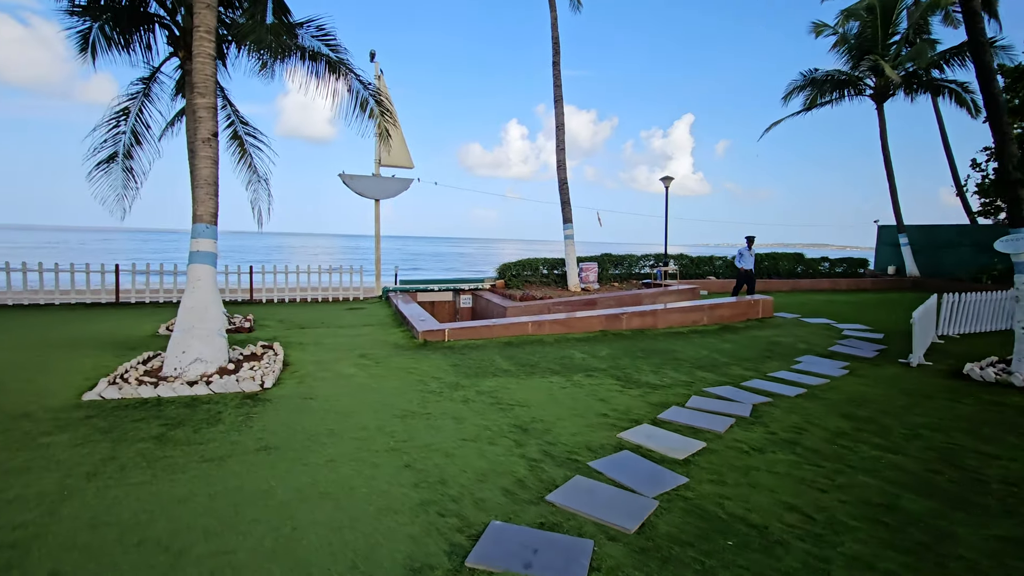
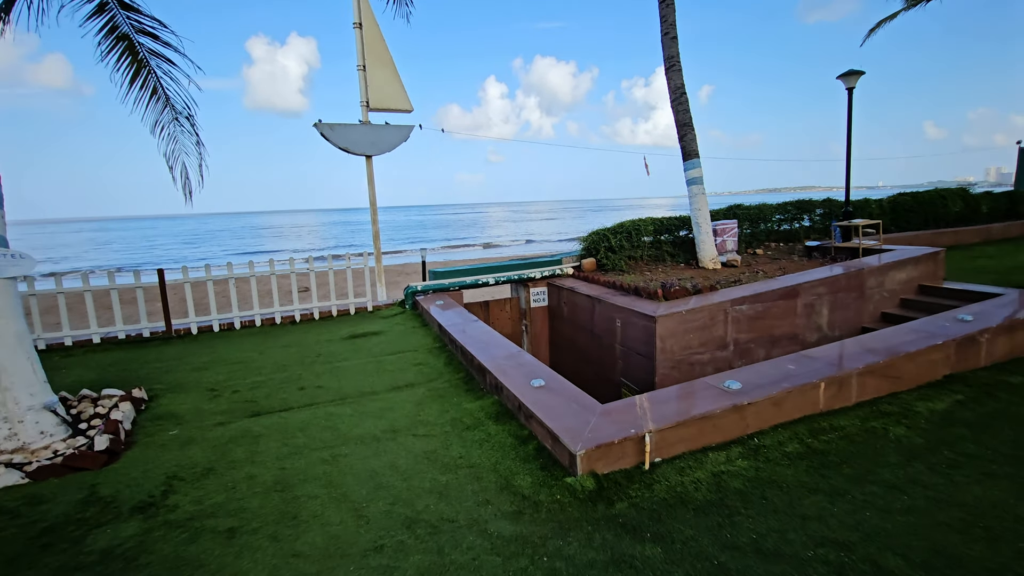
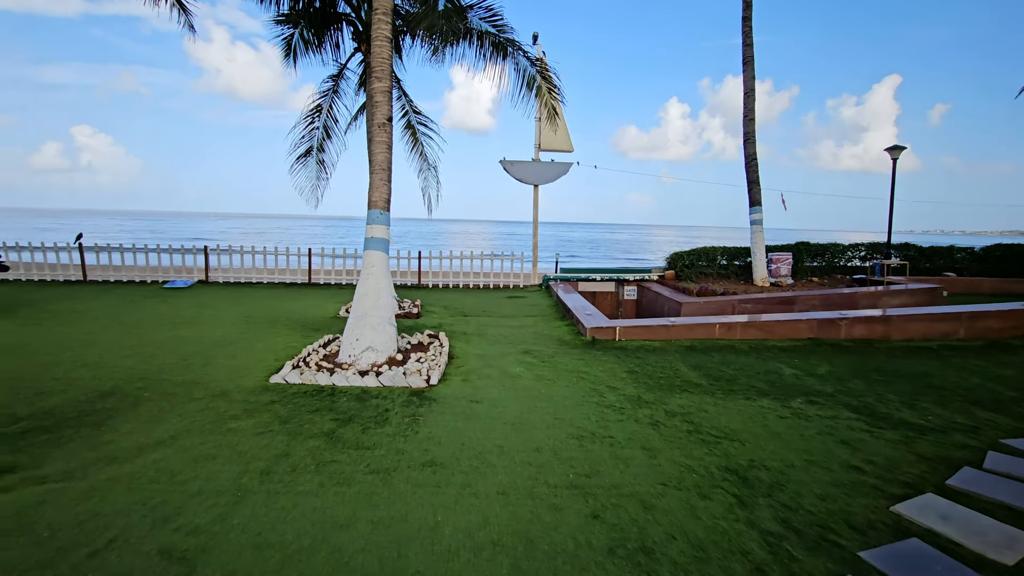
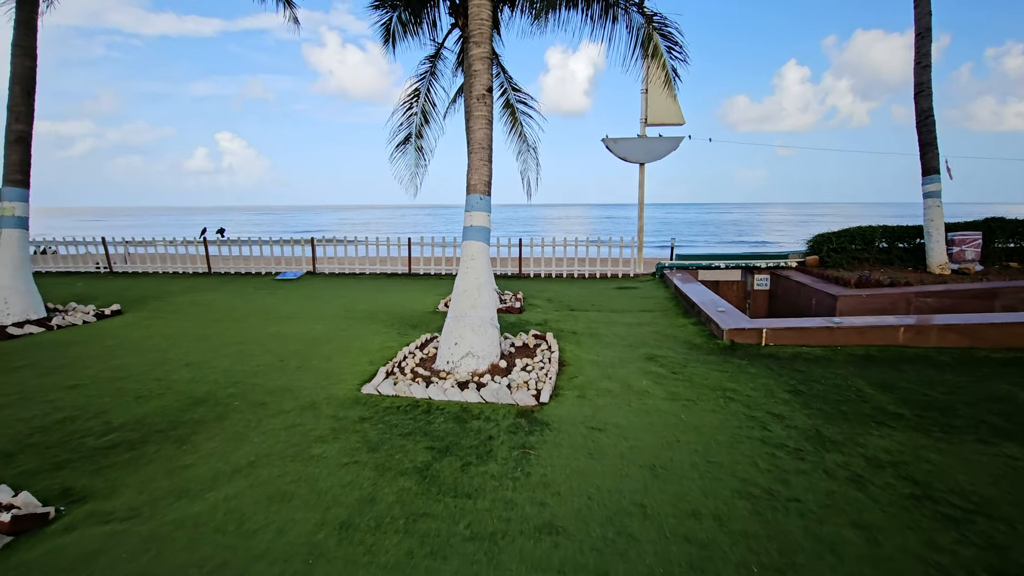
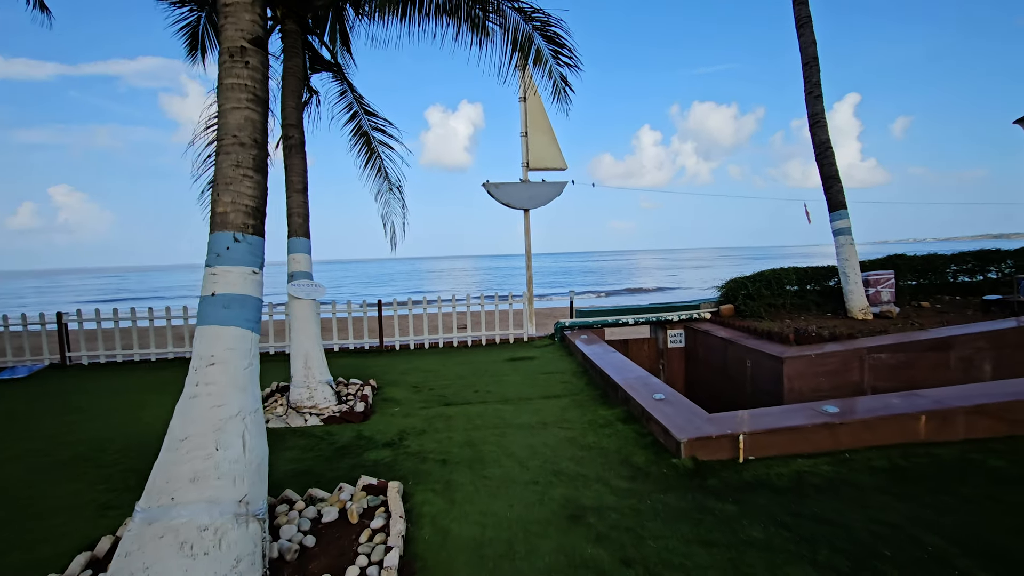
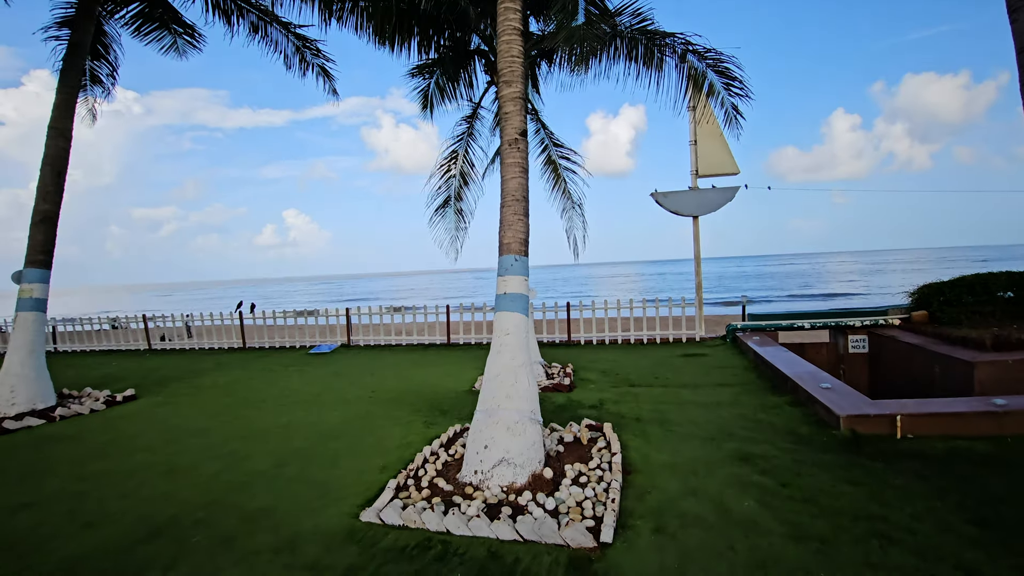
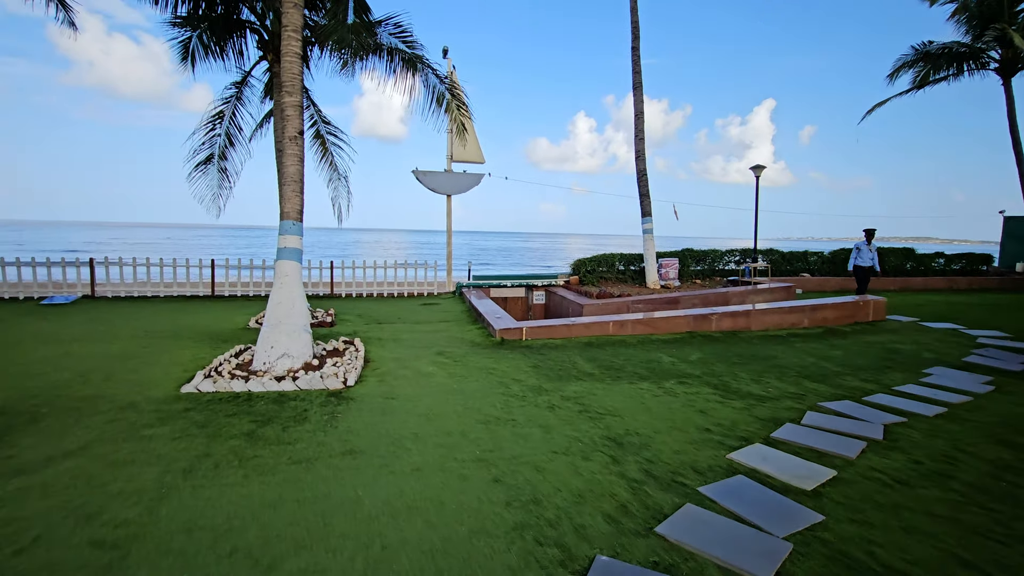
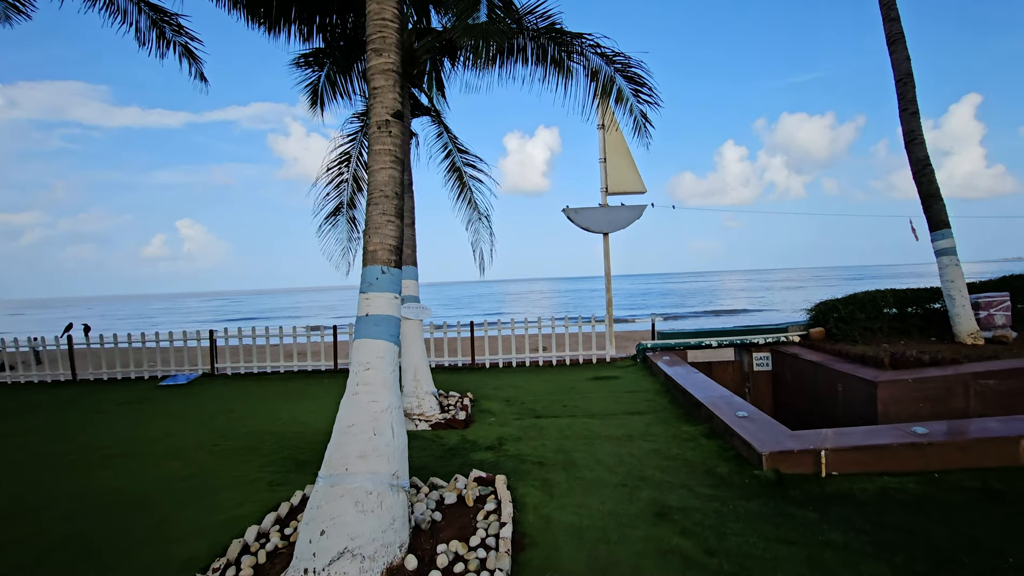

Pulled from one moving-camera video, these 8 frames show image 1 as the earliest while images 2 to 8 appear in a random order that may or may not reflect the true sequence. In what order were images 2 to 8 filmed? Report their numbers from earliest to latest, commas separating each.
7, 3, 4, 6, 8, 5, 2
